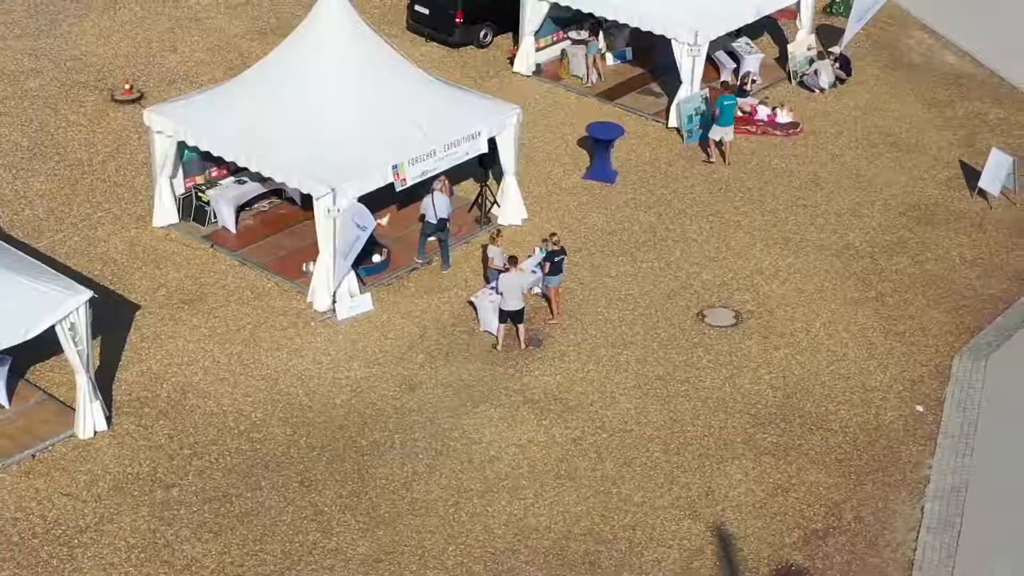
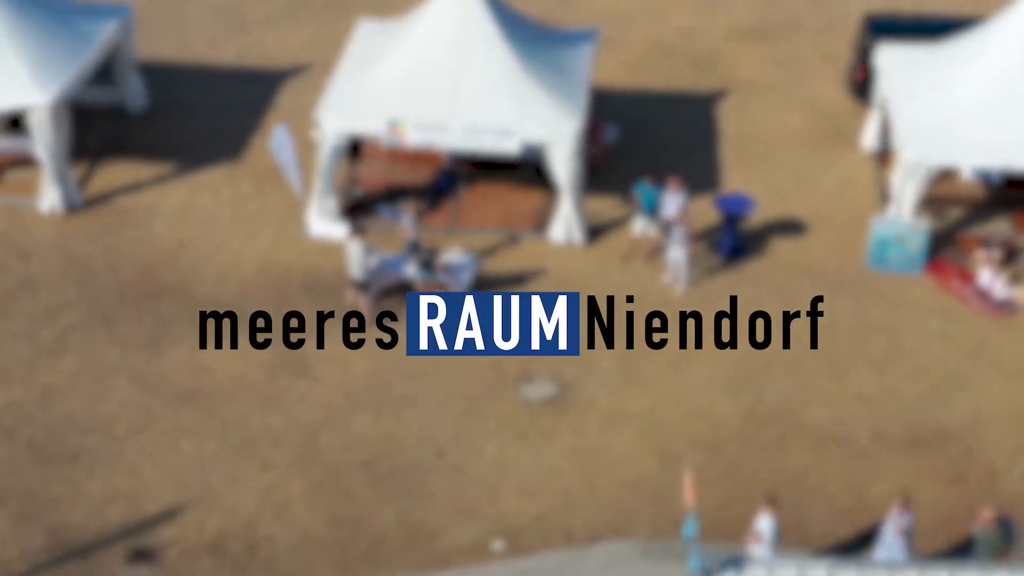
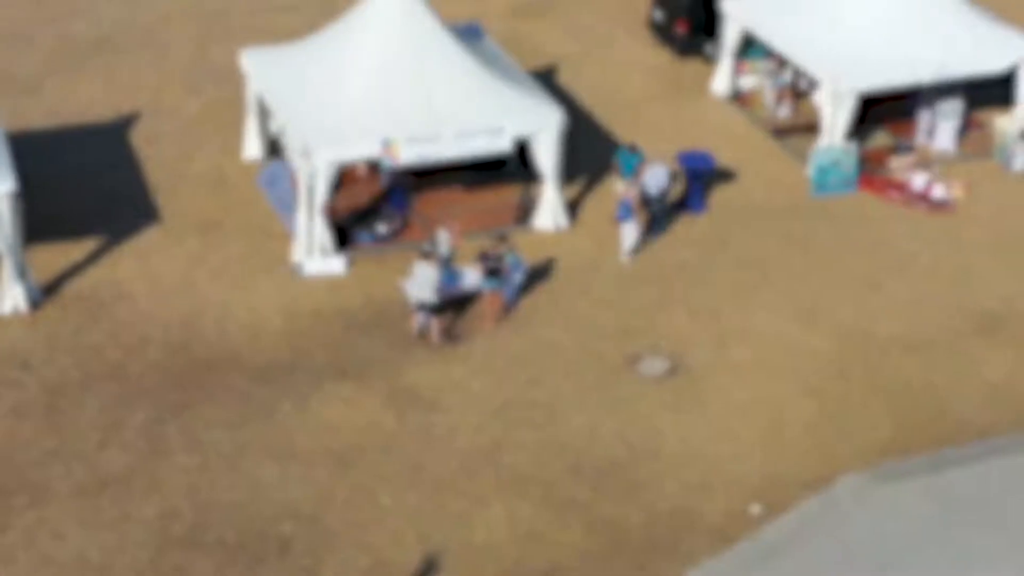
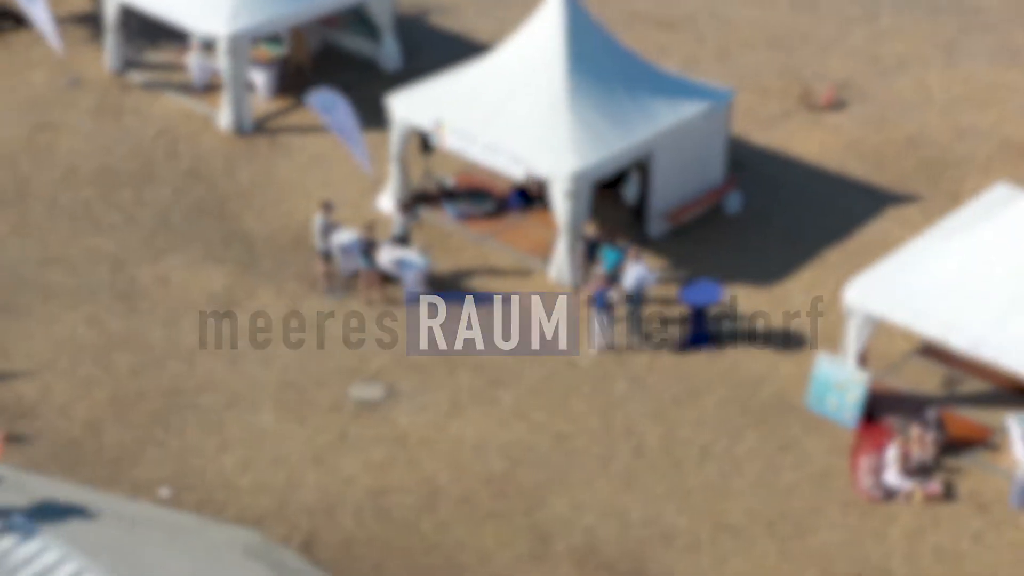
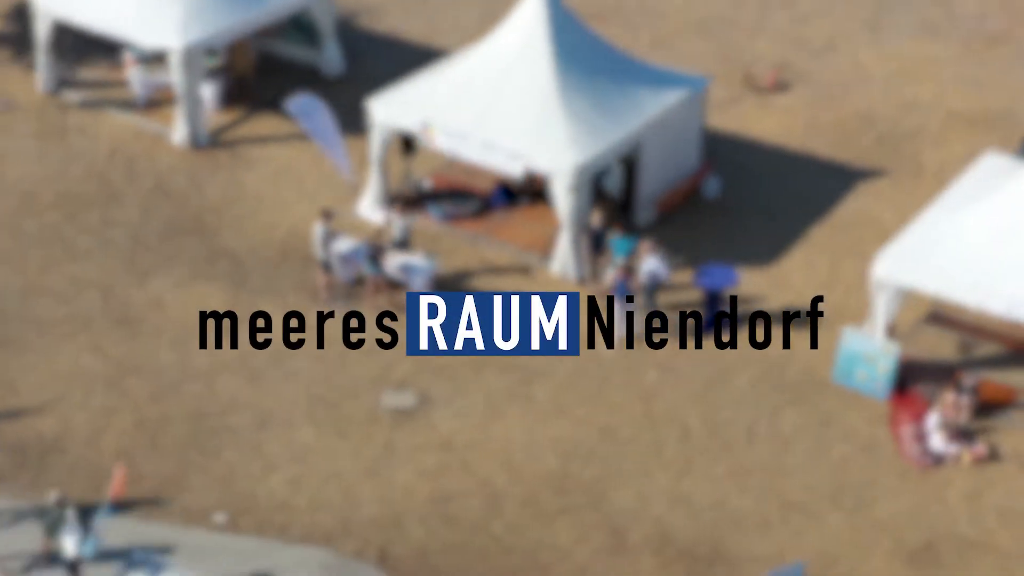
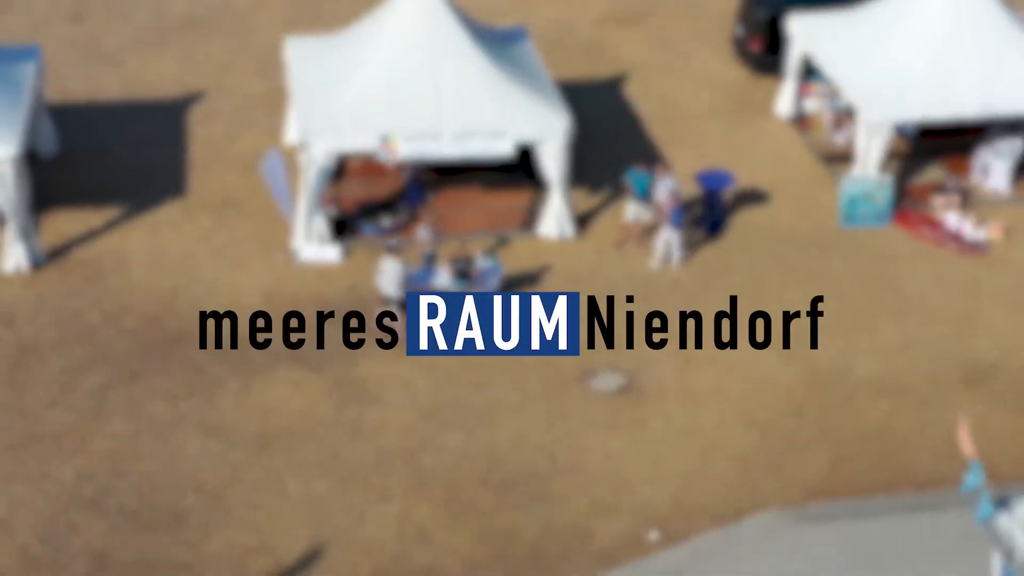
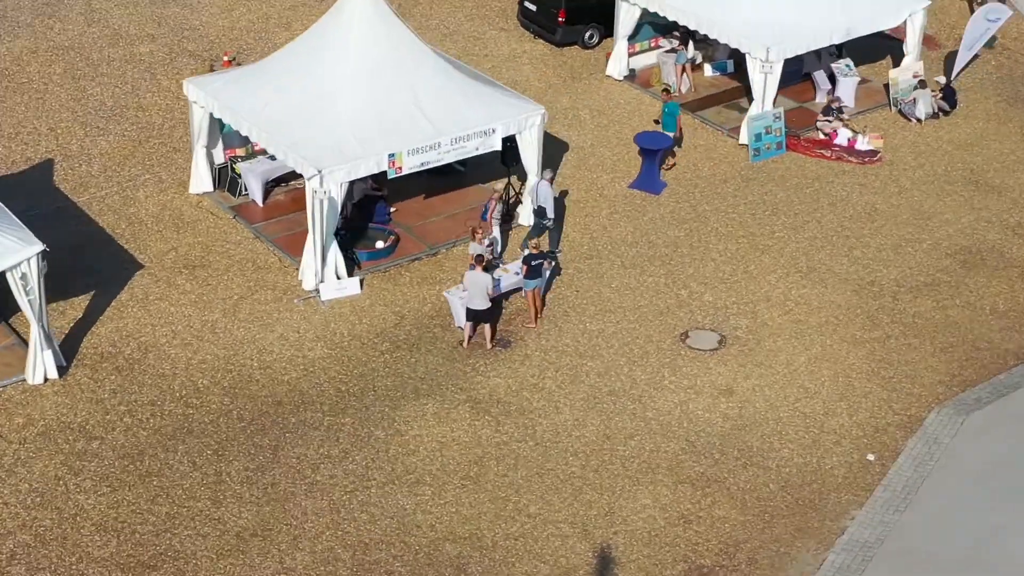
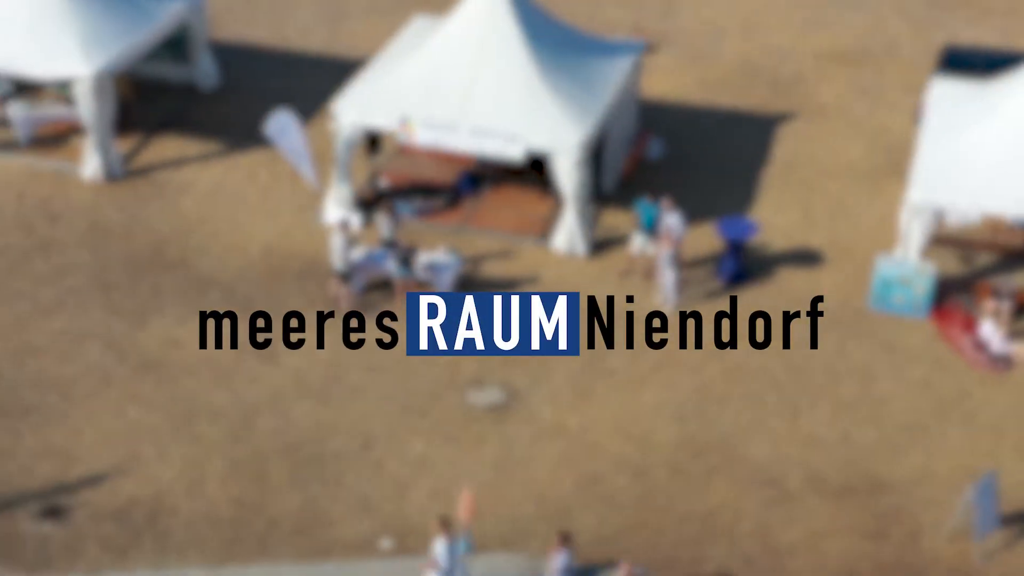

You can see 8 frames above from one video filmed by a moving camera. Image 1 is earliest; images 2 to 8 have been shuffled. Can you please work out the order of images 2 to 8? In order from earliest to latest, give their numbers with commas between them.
7, 3, 6, 2, 8, 5, 4
